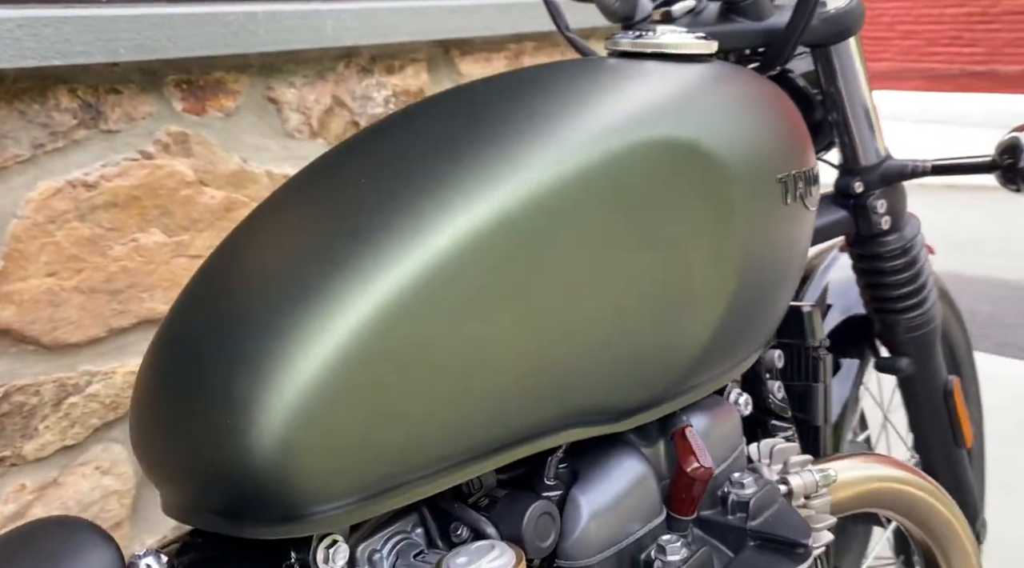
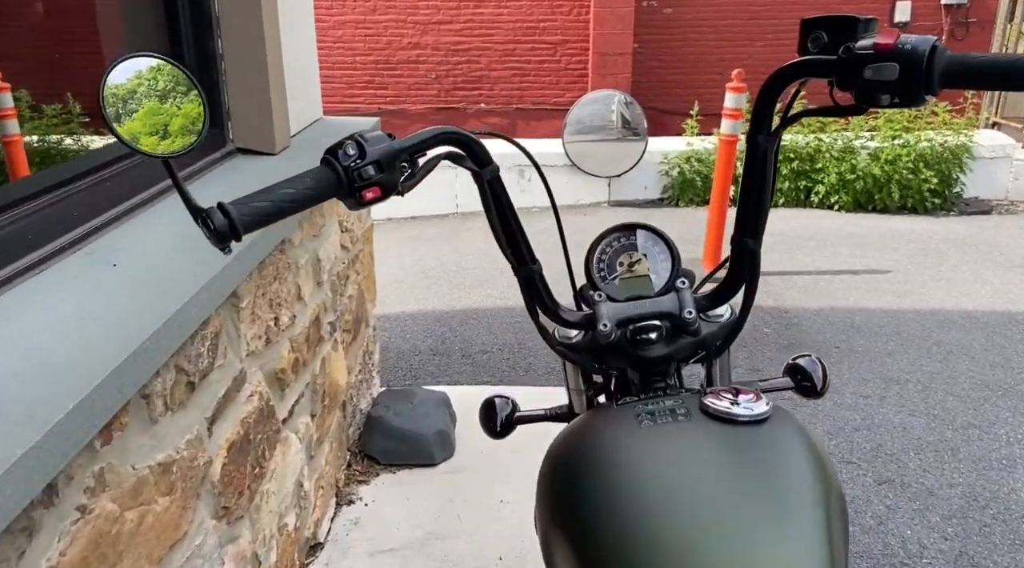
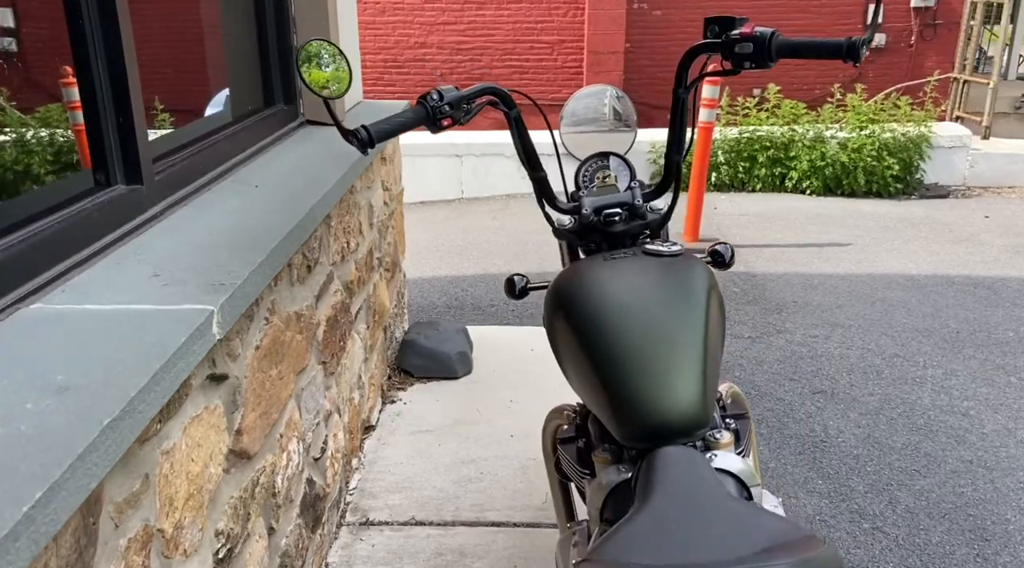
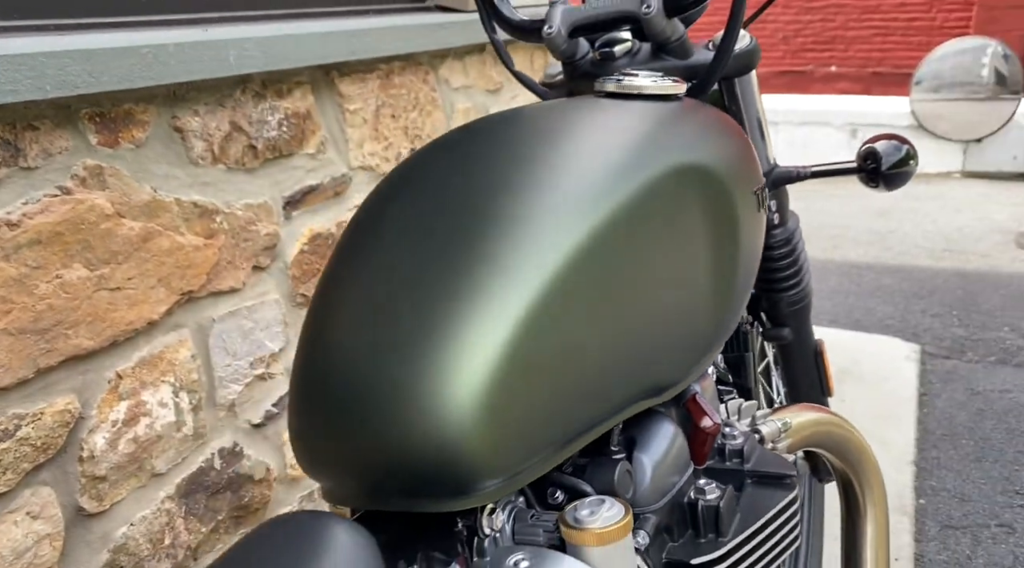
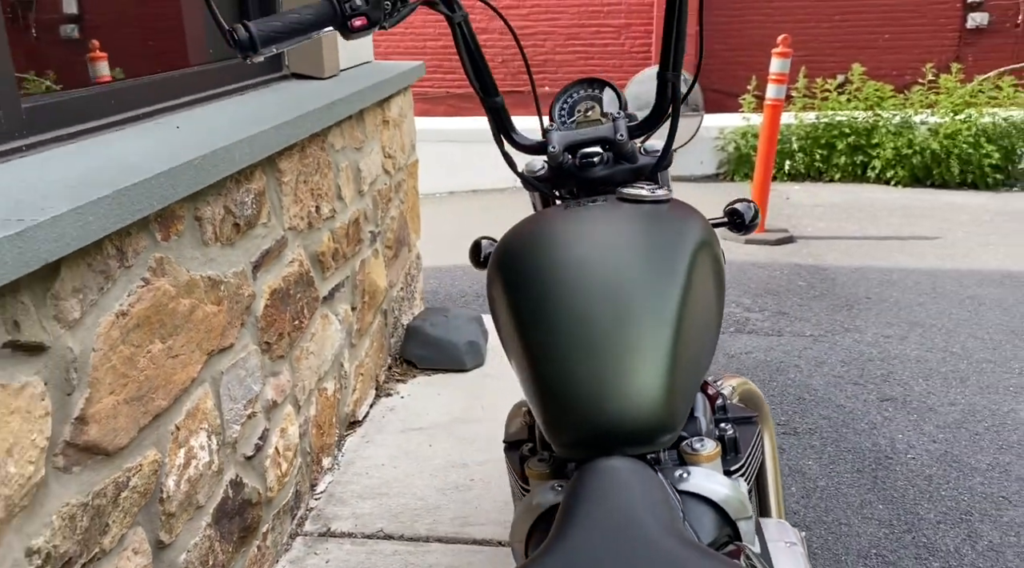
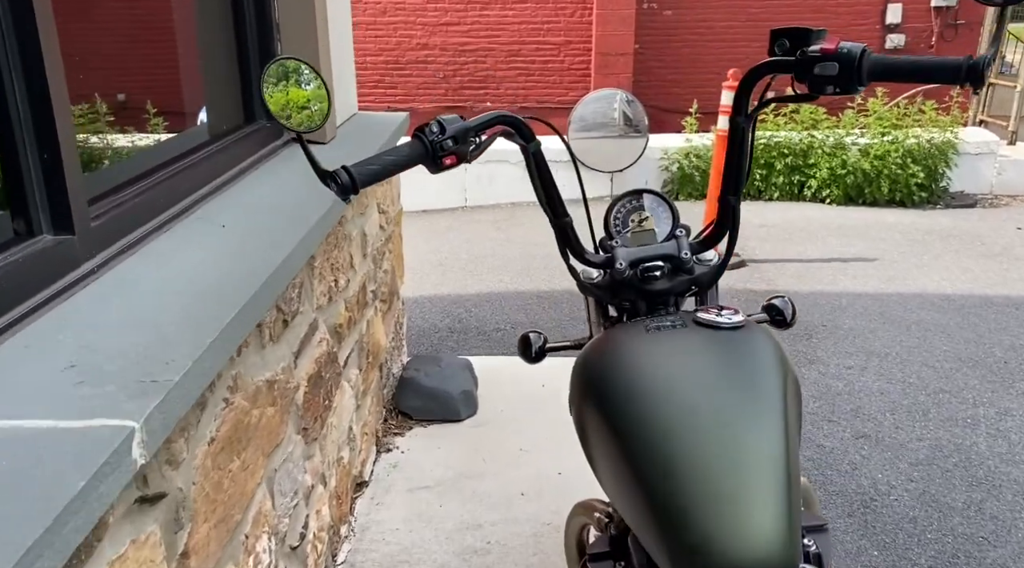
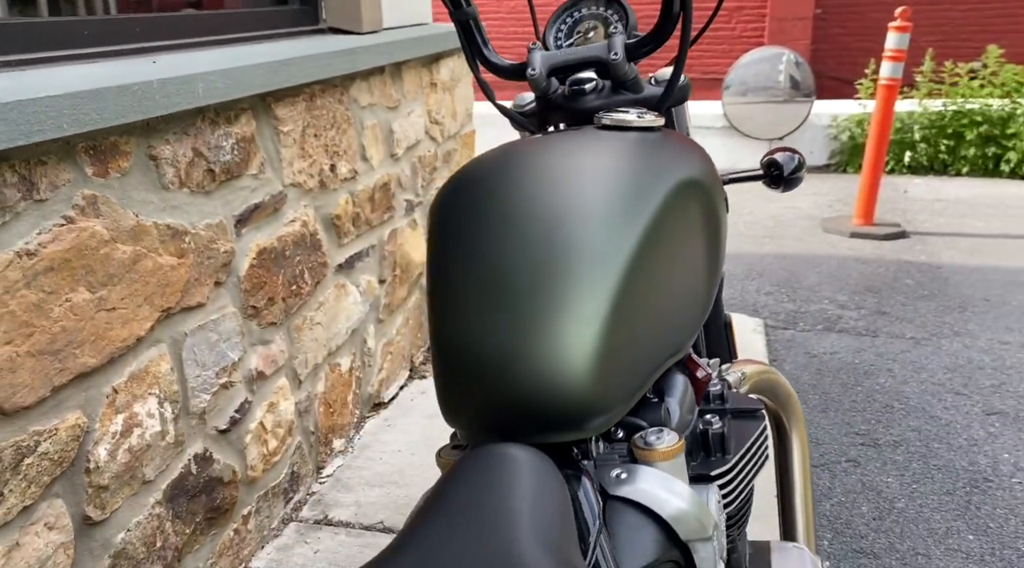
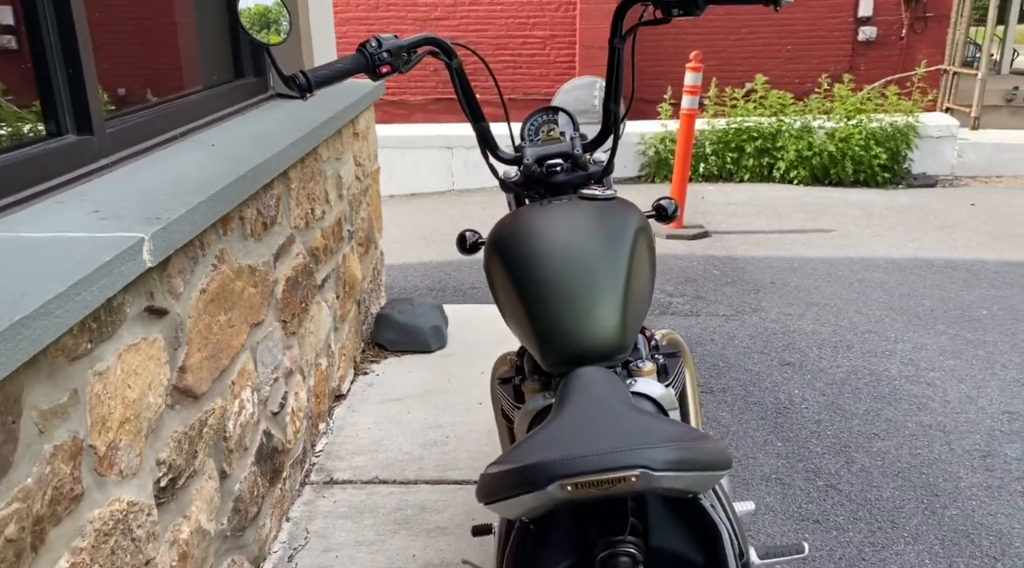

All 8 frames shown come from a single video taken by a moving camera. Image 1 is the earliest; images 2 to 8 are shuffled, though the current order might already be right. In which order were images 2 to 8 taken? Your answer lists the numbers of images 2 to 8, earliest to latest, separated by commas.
4, 7, 5, 8, 3, 6, 2
